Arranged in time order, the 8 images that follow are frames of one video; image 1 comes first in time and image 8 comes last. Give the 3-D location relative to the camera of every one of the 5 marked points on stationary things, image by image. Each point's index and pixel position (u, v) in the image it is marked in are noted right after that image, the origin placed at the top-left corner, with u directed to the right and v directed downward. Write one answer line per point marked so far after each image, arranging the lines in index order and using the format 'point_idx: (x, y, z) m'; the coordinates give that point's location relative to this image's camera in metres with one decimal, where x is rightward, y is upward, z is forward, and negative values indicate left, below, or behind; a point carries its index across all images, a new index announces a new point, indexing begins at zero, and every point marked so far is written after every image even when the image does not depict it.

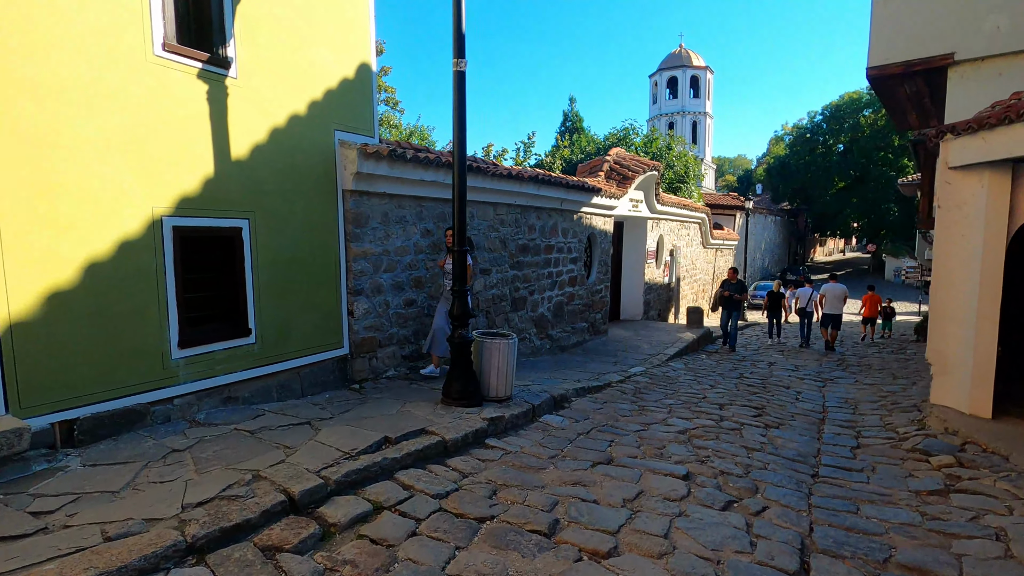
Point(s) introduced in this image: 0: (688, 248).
0: (+5.6, +1.3, +16.8) m
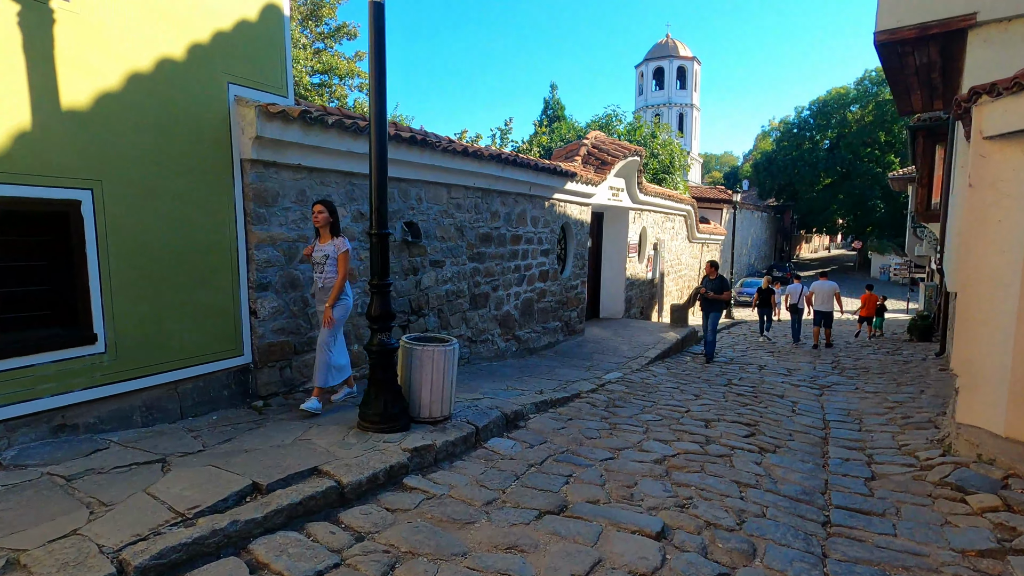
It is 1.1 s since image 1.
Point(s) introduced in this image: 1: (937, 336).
0: (+4.8, +1.4, +15.9) m
1: (+11.9, -1.4, +14.9) m
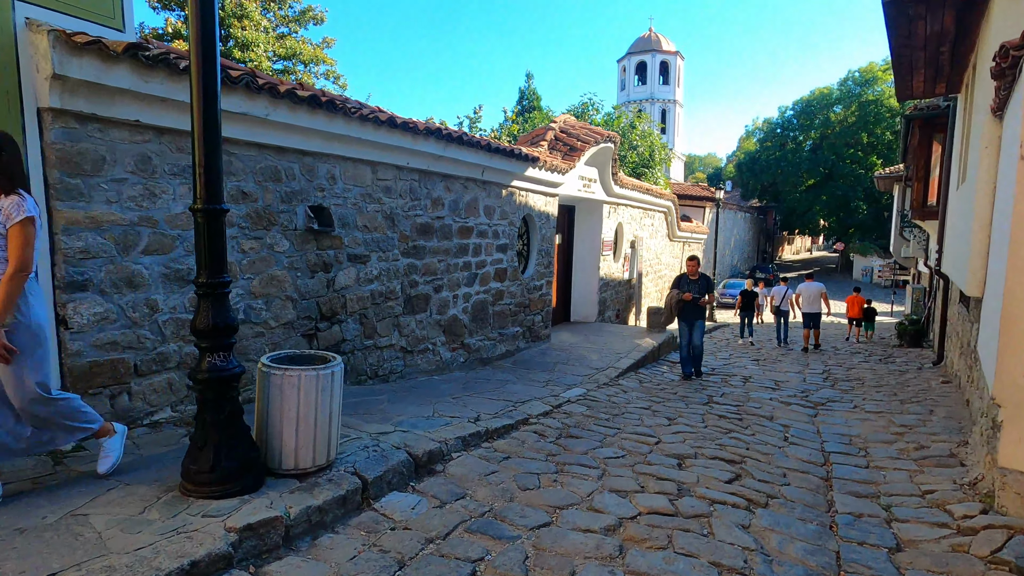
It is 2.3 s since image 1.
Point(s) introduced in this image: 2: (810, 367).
0: (+3.9, +1.3, +14.9) m
1: (+11.0, -1.4, +14.1) m
2: (+5.6, -1.5, +10.0) m
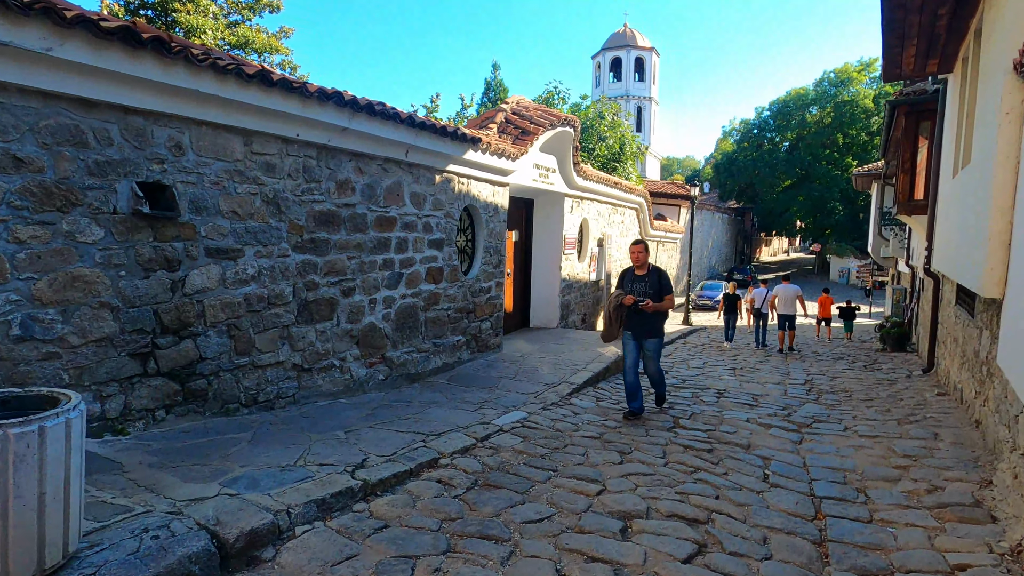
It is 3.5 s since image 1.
0: (+2.9, +1.3, +13.9) m
1: (+10.0, -1.5, +13.3) m
2: (+4.7, -1.5, +9.0) m
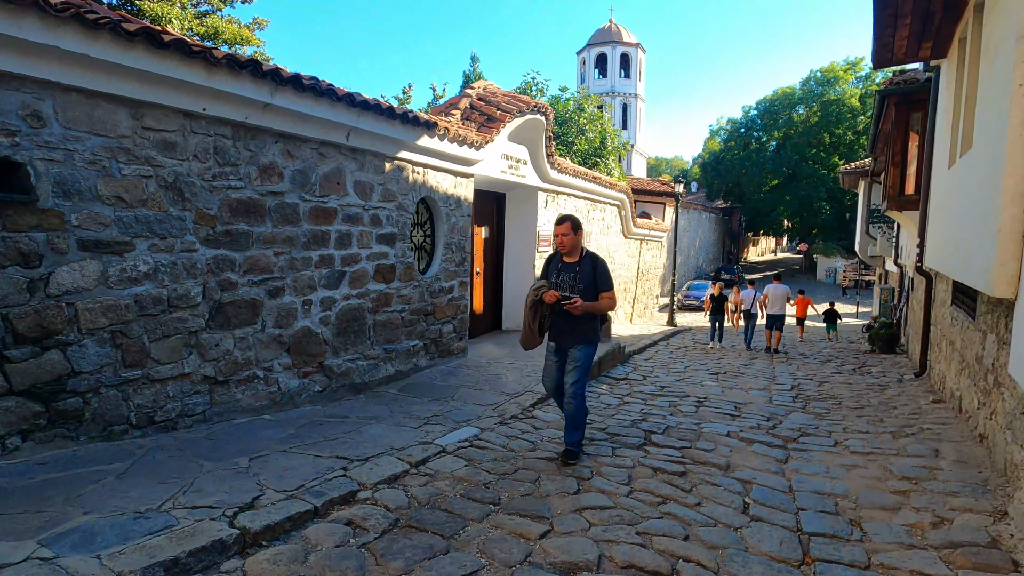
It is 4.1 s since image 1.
0: (+2.3, +1.3, +13.3) m
1: (+9.4, -1.4, +12.8) m
2: (+4.2, -1.5, +8.4) m
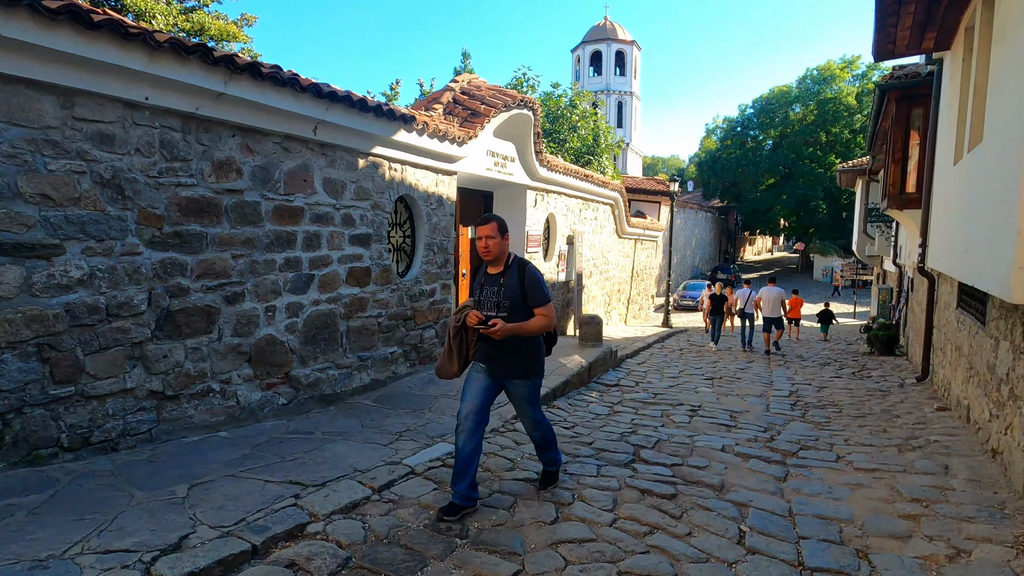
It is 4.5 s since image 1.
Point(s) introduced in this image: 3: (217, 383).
0: (+2.0, +1.3, +12.9) m
1: (+9.2, -1.4, +12.5) m
2: (+4.0, -1.5, +8.1) m
3: (-2.4, -0.8, +4.3) m
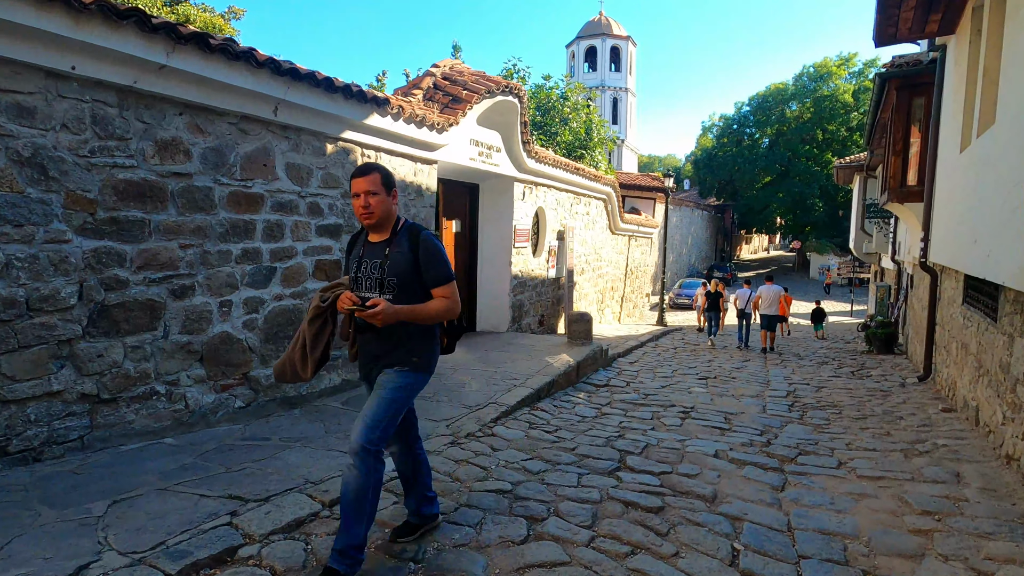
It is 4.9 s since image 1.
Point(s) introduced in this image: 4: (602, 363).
0: (+1.8, +1.3, +12.6) m
1: (+8.9, -1.4, +12.2) m
2: (+3.8, -1.5, +7.8) m
3: (-2.6, -0.7, +3.9) m
4: (+1.4, -1.2, +8.4) m
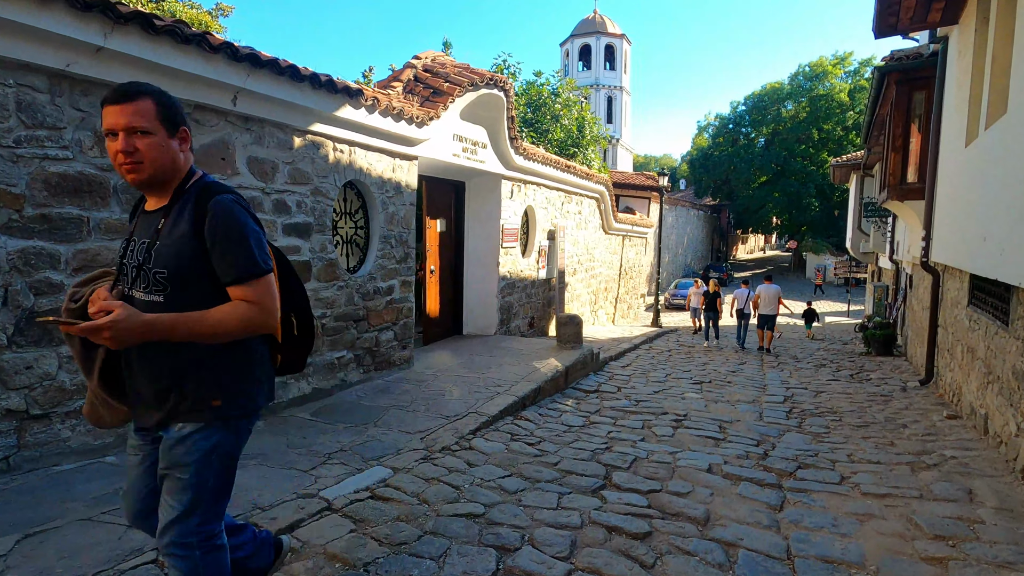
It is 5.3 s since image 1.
0: (+1.6, +1.3, +12.3) m
1: (+8.7, -1.4, +11.9) m
2: (+3.6, -1.5, +7.5) m
3: (-2.8, -0.7, +3.6) m
4: (+1.2, -1.2, +8.1) m
